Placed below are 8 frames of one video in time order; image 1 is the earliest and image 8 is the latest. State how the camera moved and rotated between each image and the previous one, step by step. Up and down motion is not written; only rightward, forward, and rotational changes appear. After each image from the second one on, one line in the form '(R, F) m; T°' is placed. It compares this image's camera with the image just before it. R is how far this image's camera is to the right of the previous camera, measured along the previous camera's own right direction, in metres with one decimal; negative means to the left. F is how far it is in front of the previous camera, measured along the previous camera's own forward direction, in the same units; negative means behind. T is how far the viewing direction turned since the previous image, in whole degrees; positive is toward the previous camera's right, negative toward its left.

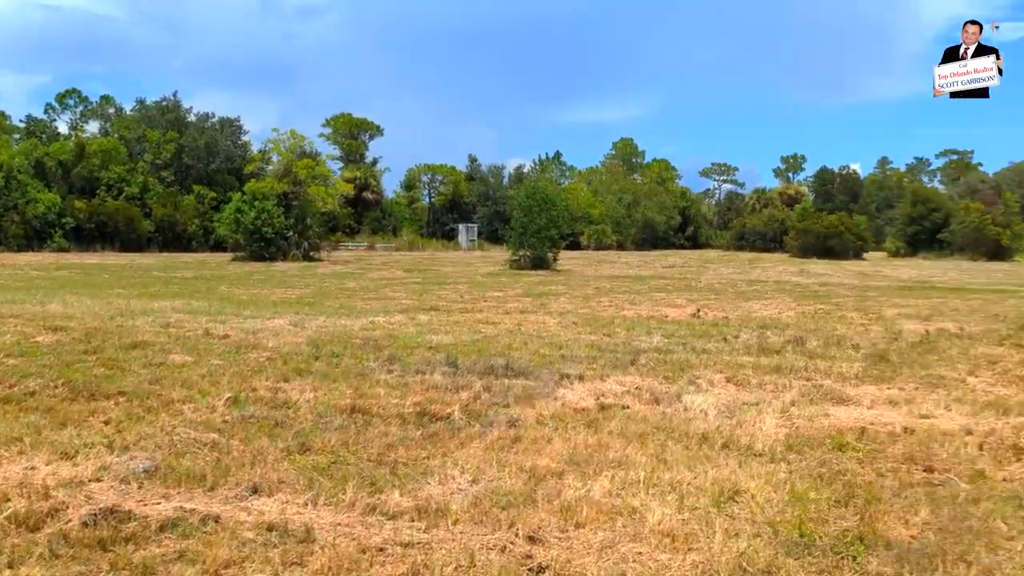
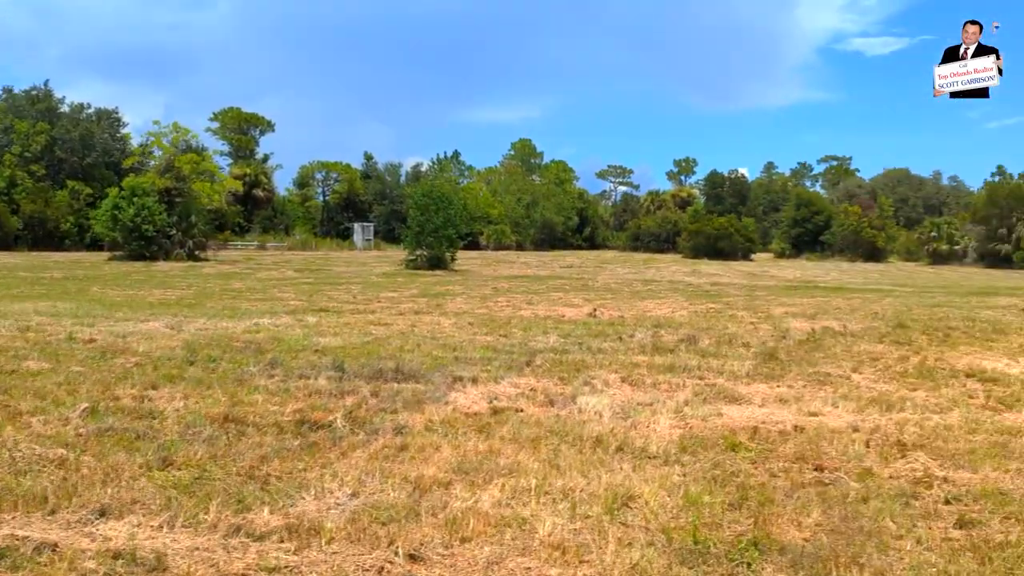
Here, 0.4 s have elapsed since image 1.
(+0.2, +0.5) m; +8°
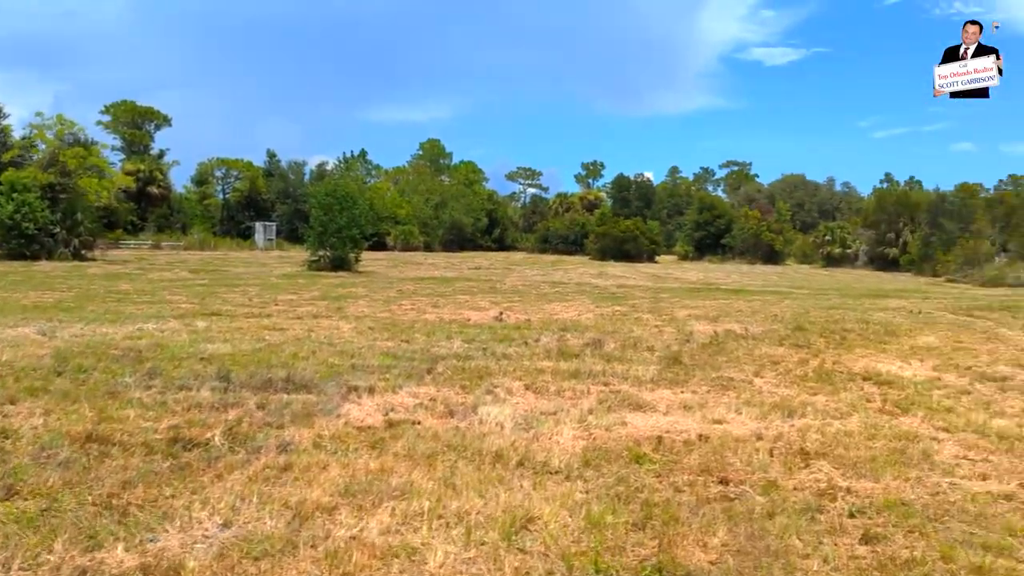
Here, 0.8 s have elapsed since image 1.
(+0.2, +0.5) m; +7°
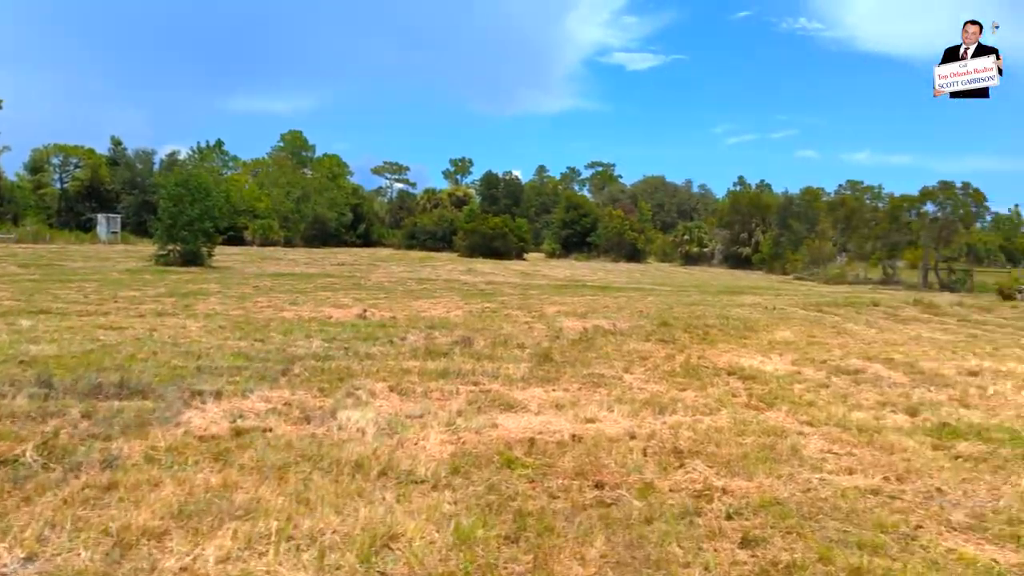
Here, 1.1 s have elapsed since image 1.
(0.0, +0.5) m; +11°
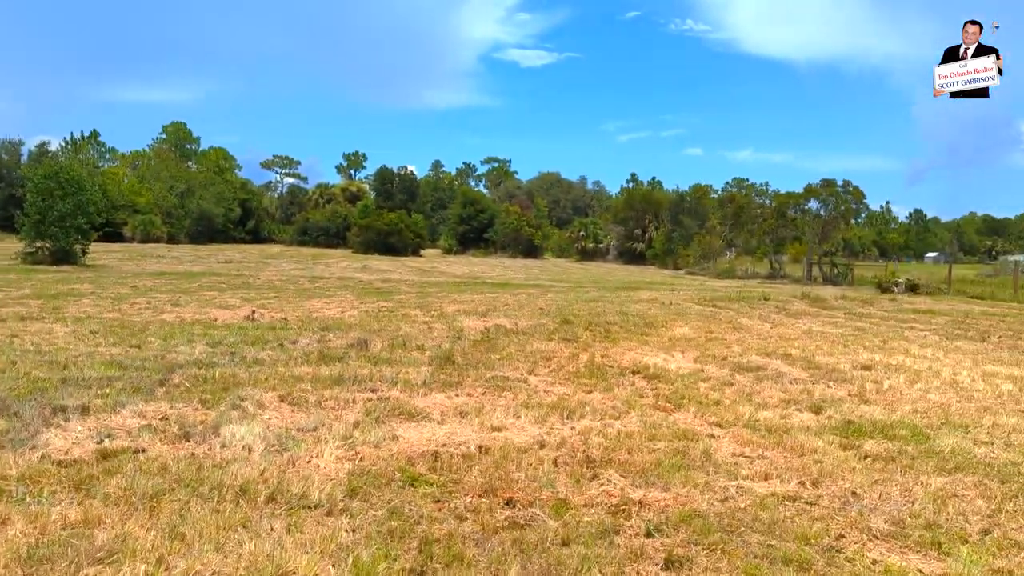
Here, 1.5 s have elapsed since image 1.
(0.0, +0.4) m; +8°
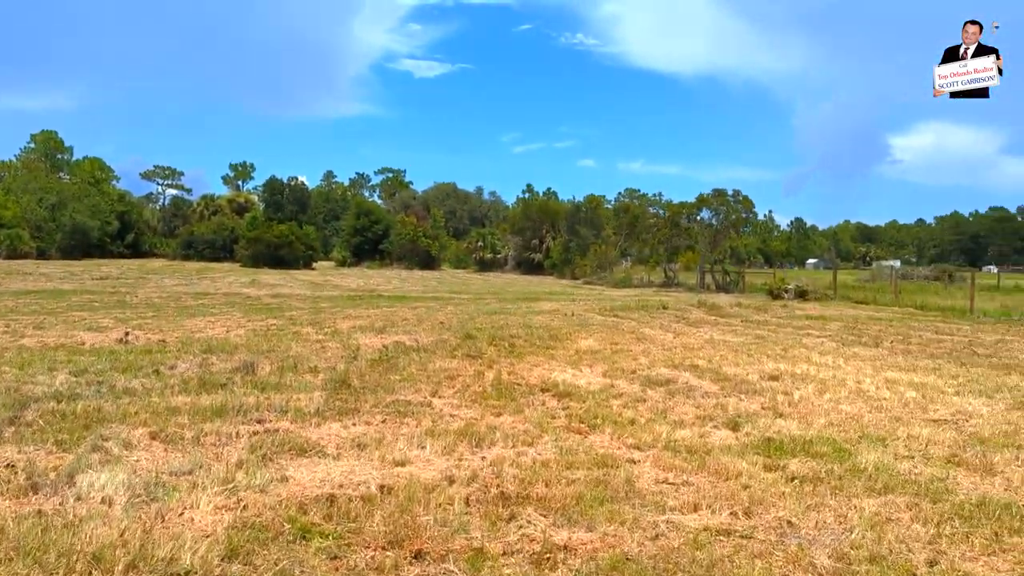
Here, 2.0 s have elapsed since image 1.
(0.0, +0.5) m; +8°
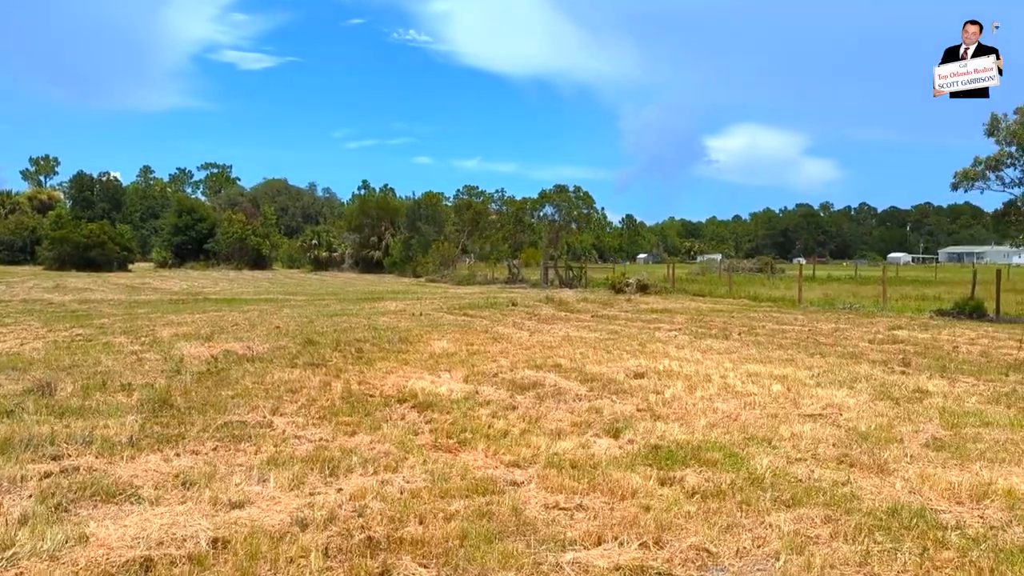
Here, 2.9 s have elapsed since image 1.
(-0.1, +0.7) m; +13°
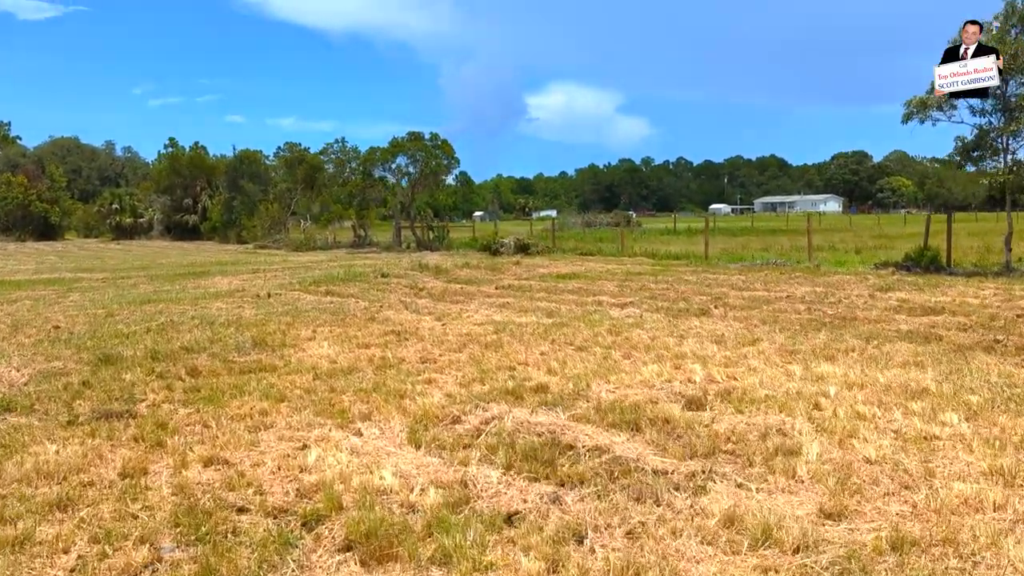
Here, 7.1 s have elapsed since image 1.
(-1.0, +4.0) m; +13°
